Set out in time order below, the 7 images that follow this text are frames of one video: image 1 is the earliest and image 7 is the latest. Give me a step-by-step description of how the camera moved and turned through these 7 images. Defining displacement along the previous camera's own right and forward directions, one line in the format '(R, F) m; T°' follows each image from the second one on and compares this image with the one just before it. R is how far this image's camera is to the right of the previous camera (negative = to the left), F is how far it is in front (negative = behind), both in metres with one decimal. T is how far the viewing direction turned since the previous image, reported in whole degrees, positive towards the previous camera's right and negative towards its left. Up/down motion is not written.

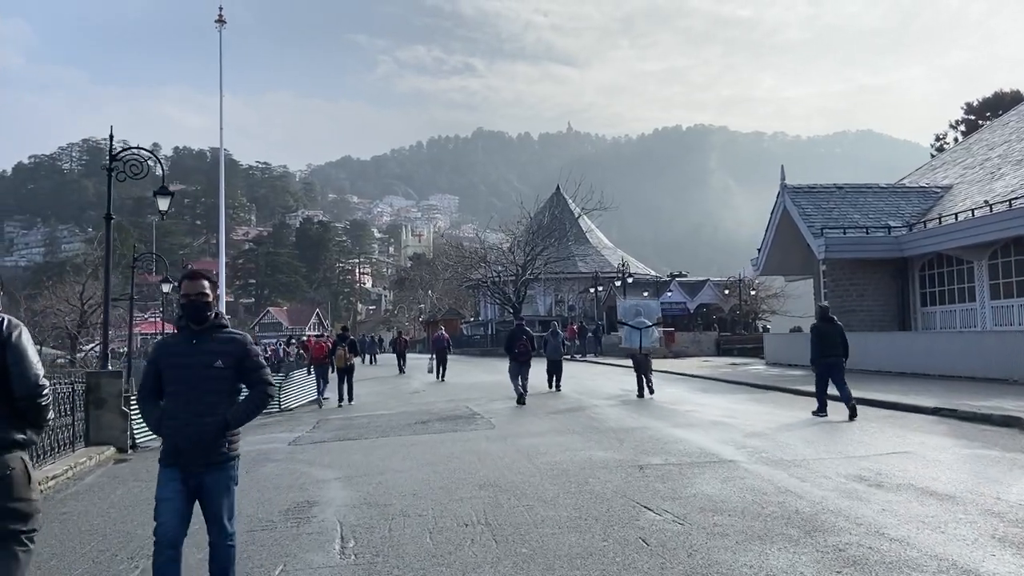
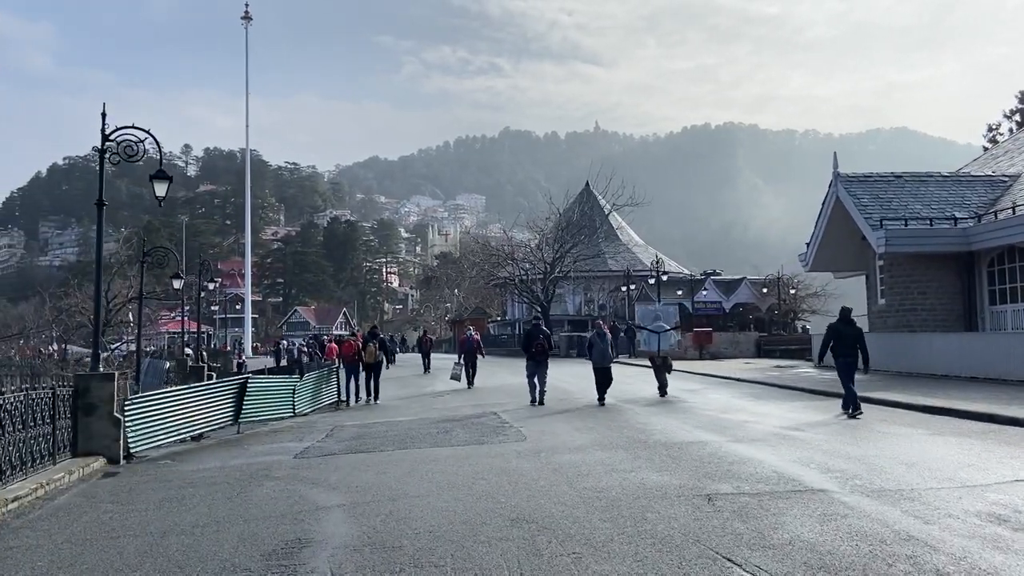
(-0.1, +1.7) m; -2°
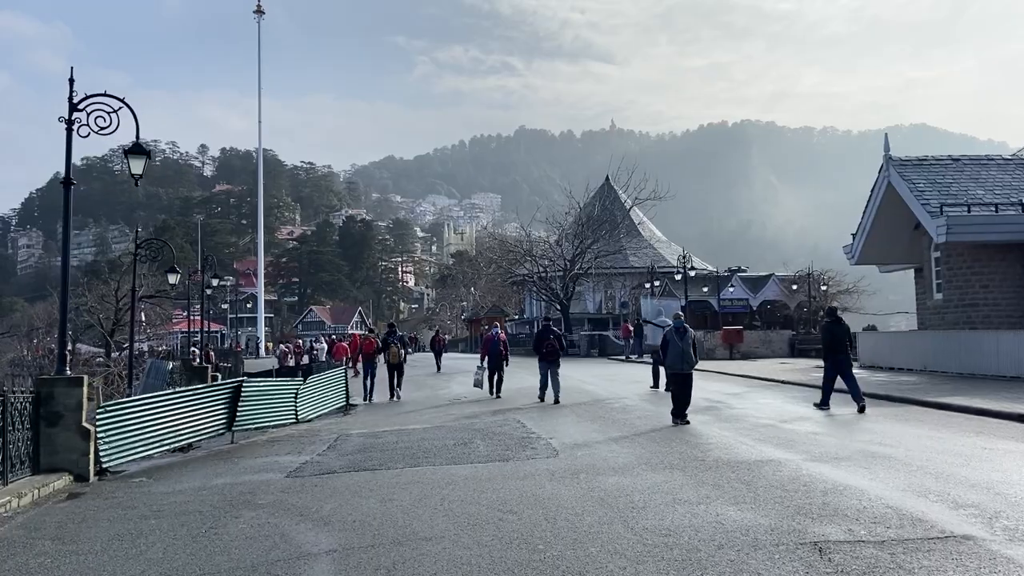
(-0.2, +1.9) m; -1°
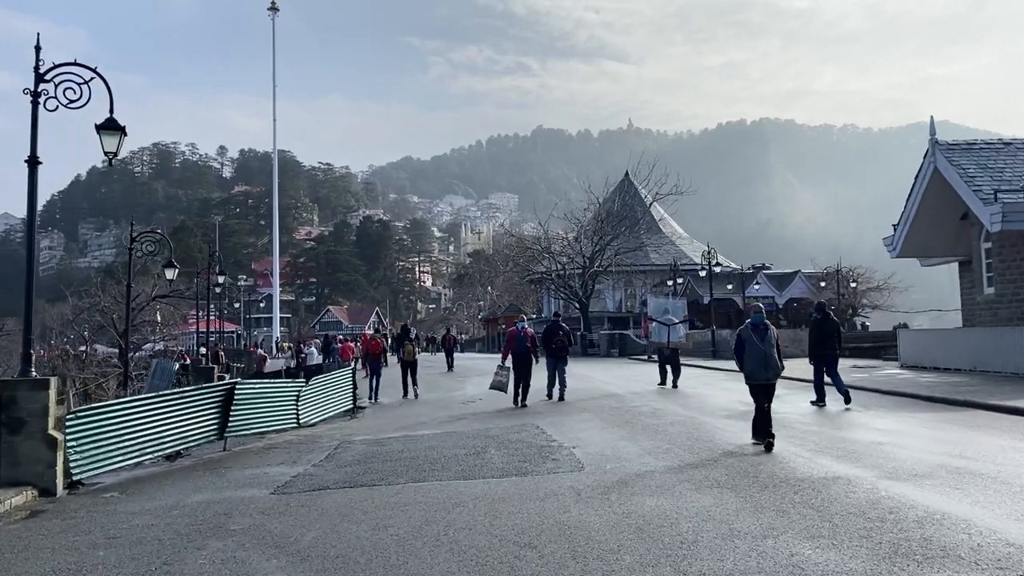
(0.0, +1.4) m; -1°
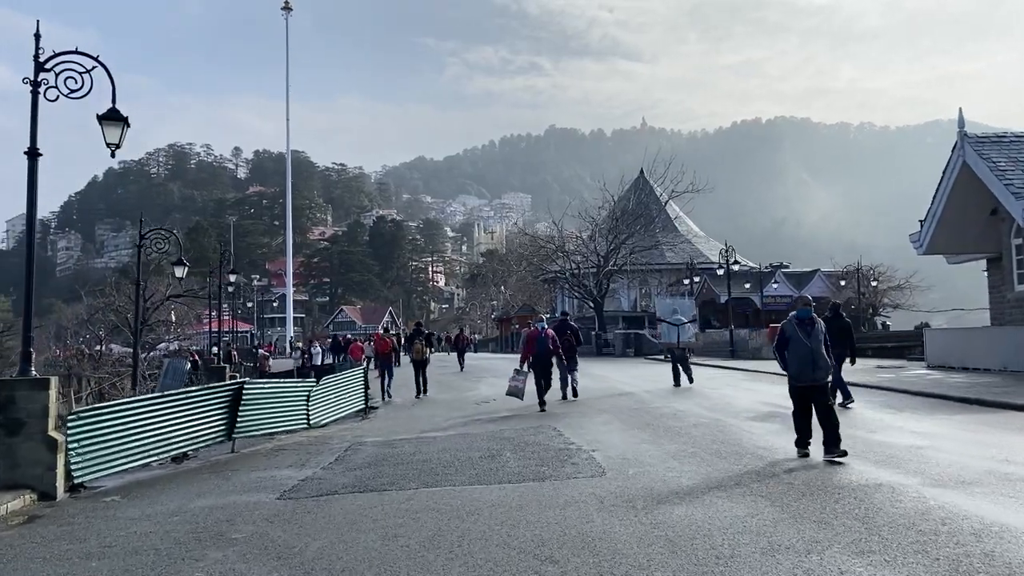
(-0.1, +0.5) m; -1°
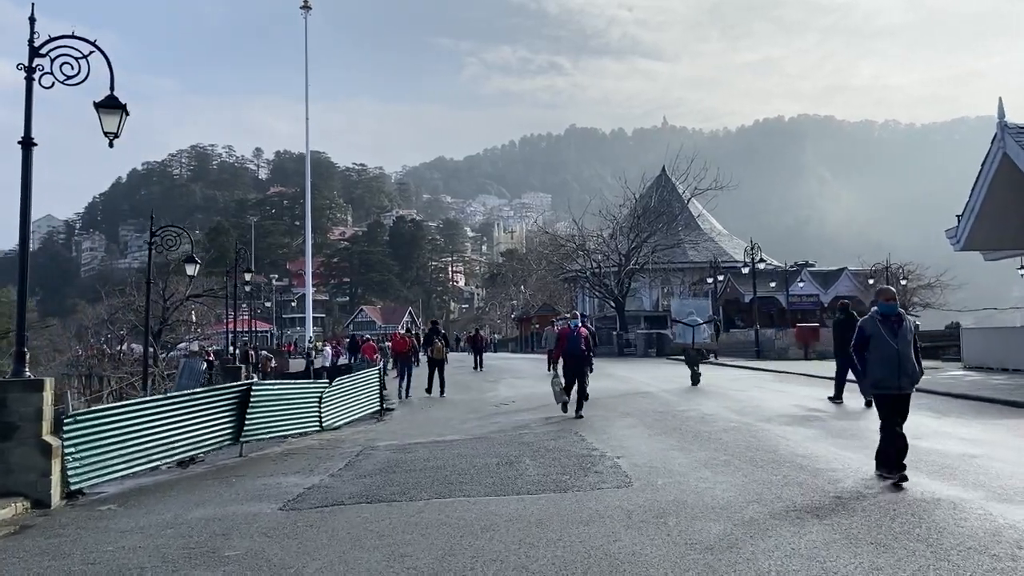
(0.0, +0.7) m; -1°
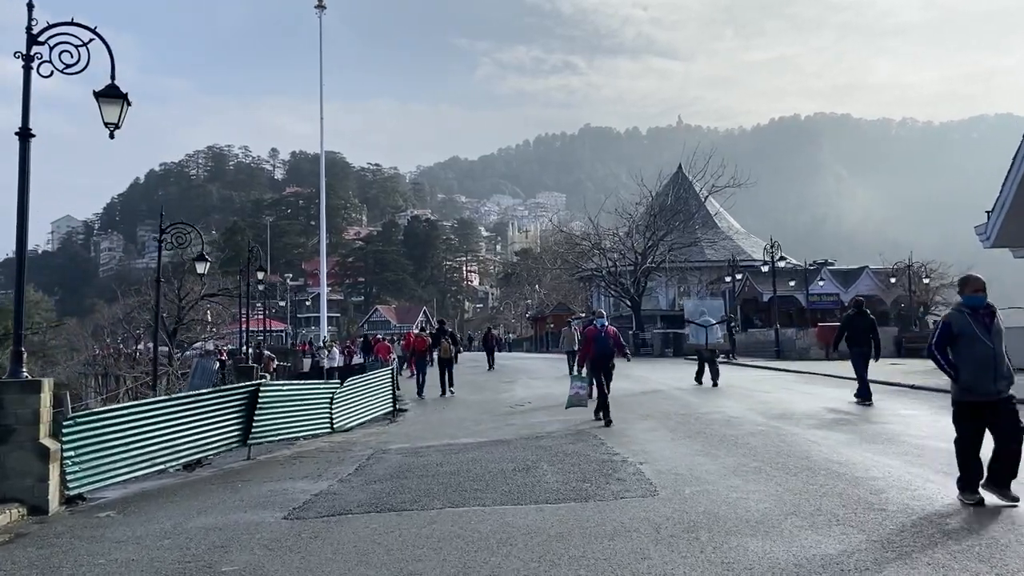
(0.0, +0.5) m; -1°
